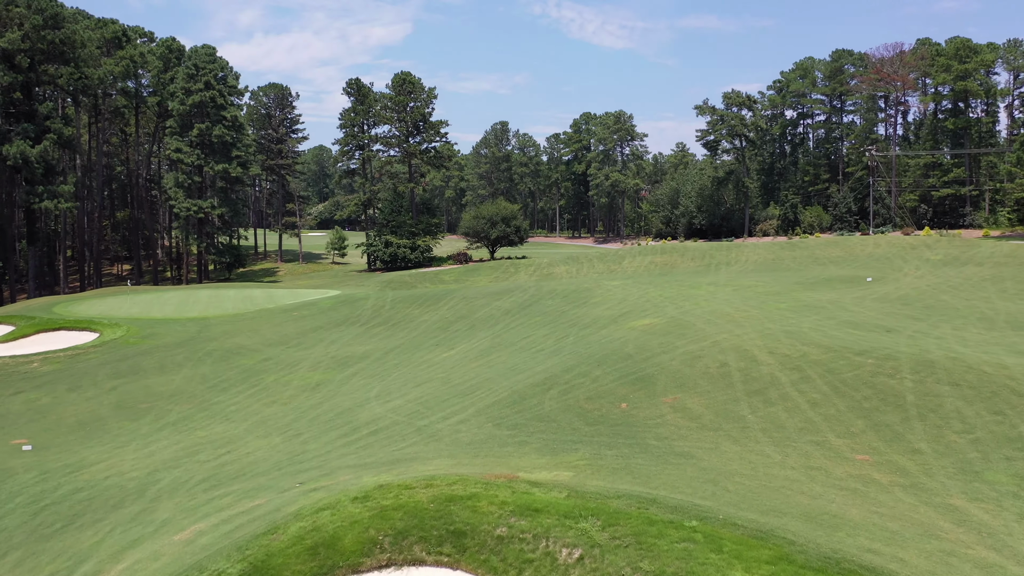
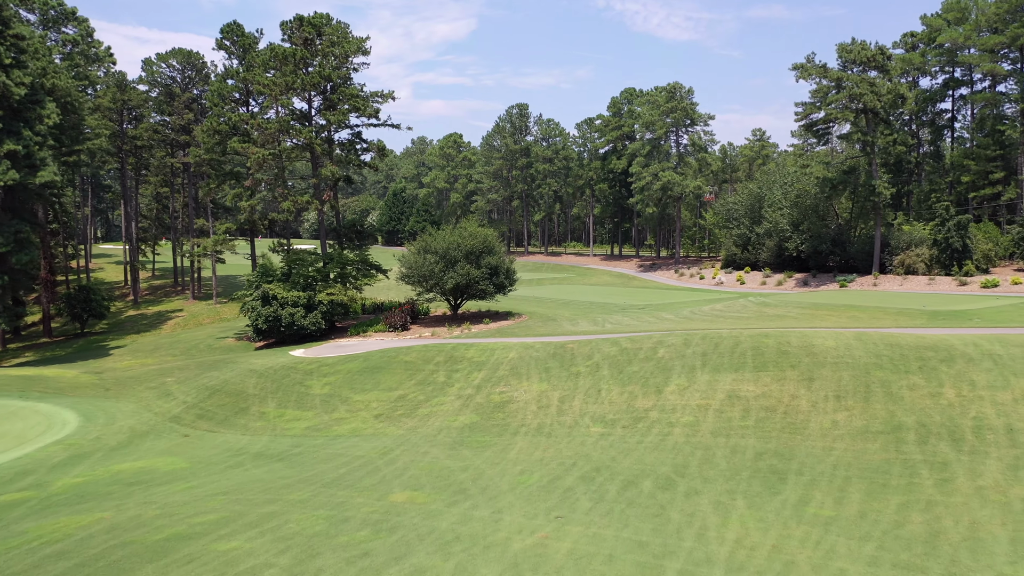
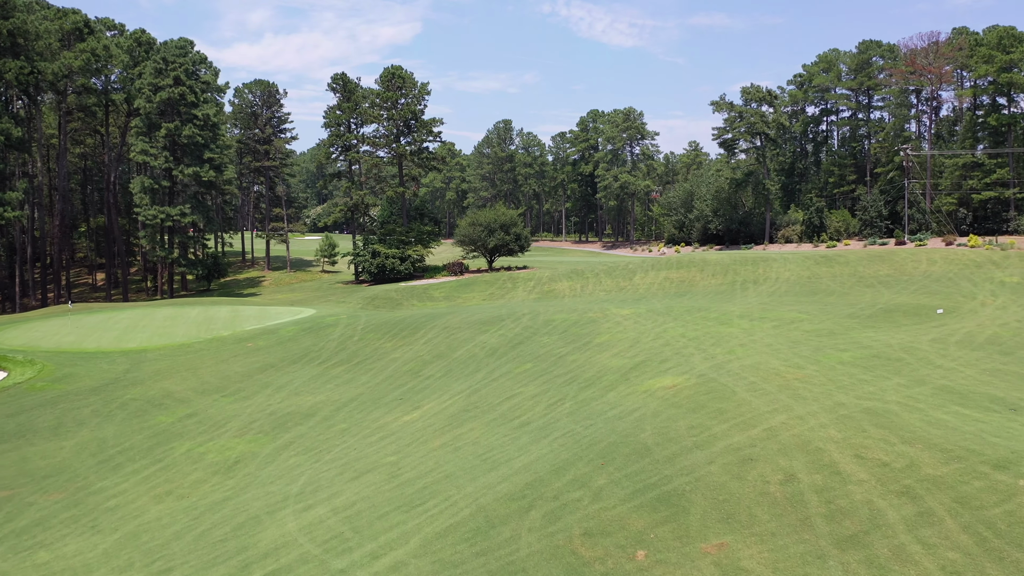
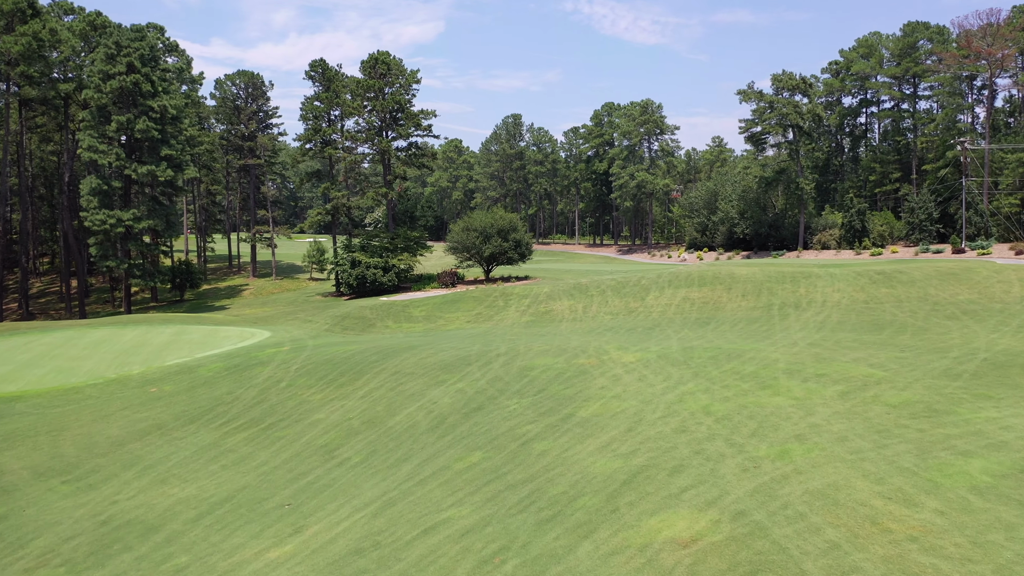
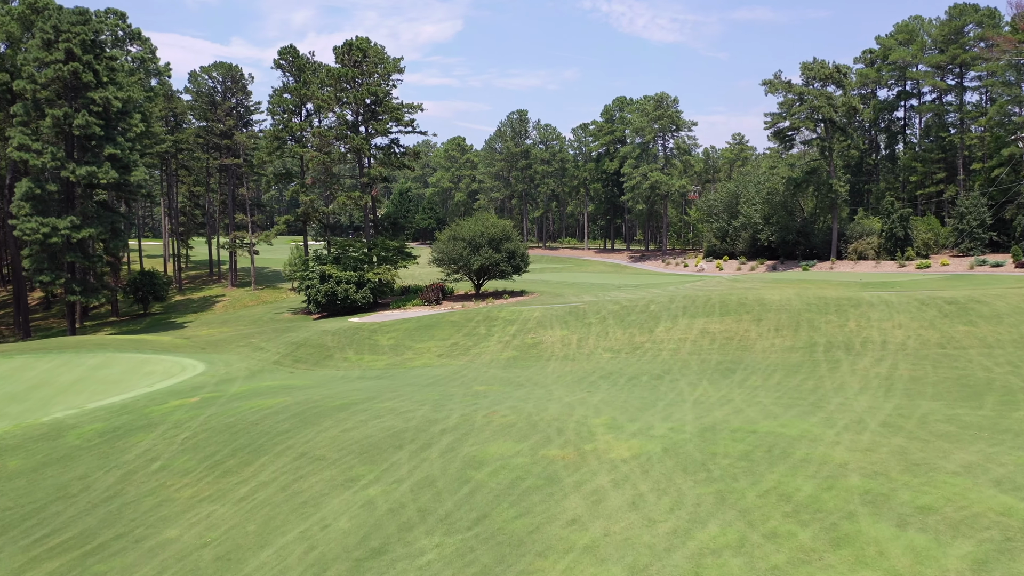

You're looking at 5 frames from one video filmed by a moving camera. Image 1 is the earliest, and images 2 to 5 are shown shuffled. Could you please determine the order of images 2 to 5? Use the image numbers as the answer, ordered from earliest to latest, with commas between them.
3, 4, 5, 2
